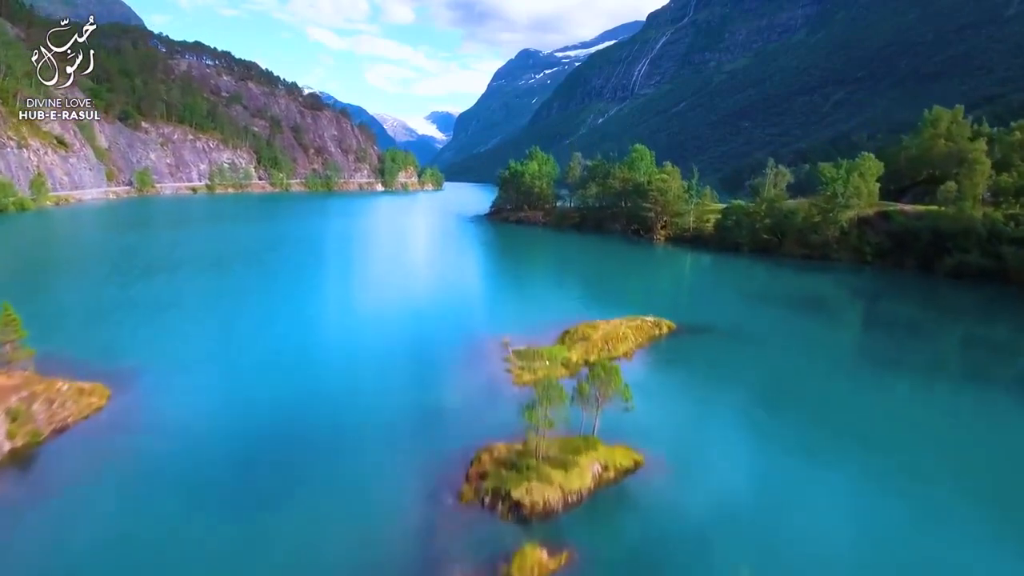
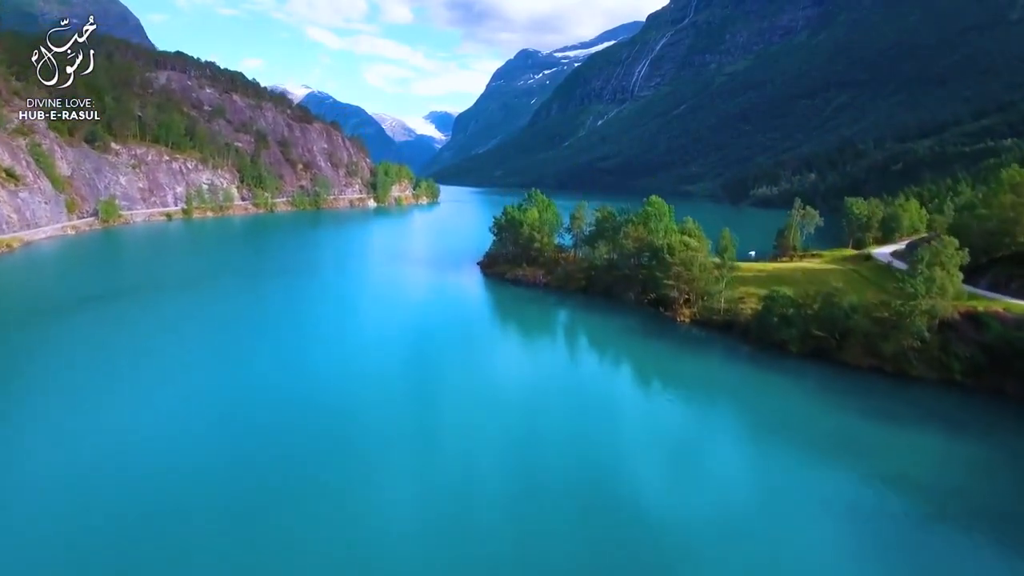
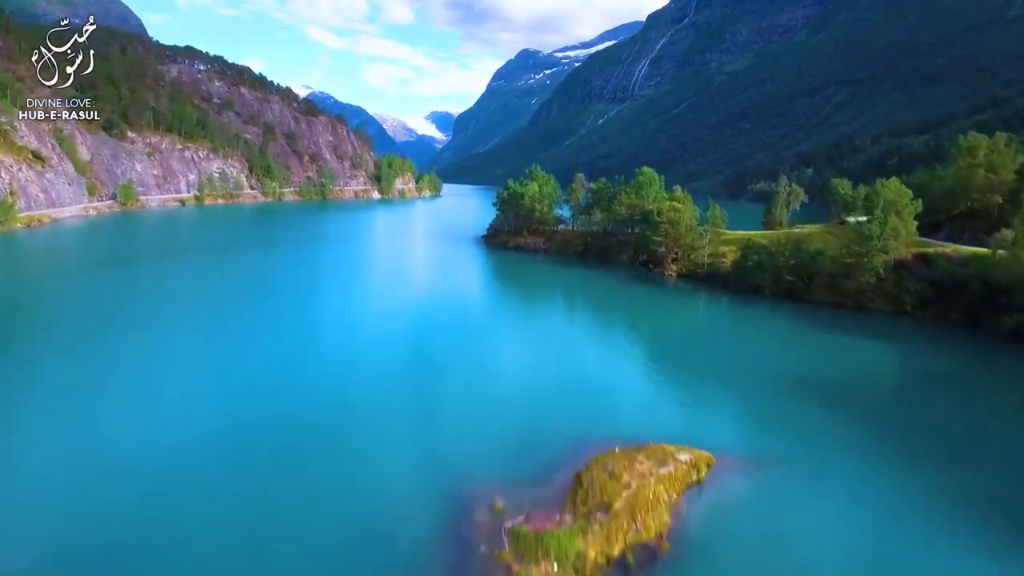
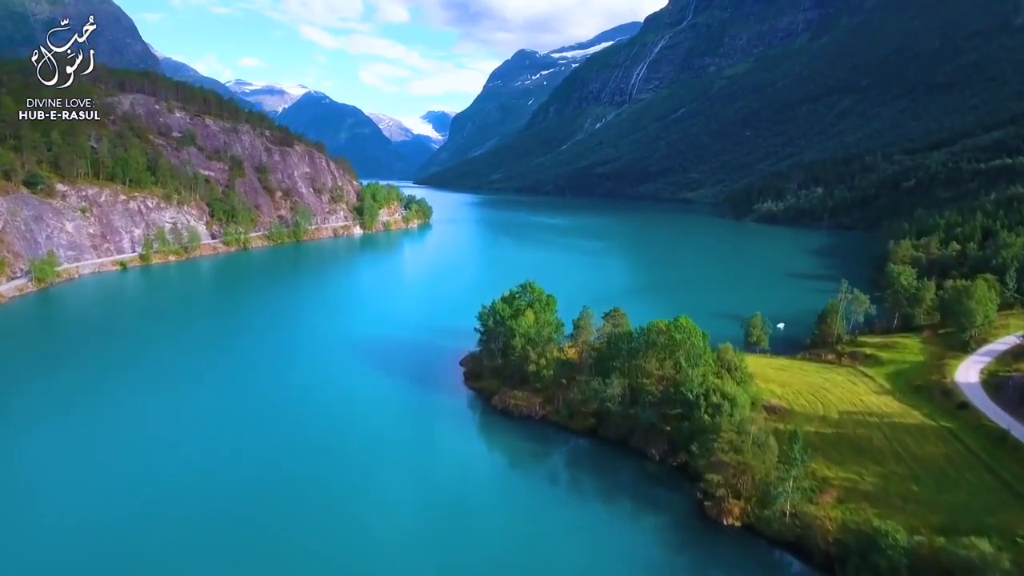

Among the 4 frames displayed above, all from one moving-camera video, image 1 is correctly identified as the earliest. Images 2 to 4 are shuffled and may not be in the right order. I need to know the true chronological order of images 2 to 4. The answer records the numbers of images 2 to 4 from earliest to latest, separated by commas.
3, 2, 4
